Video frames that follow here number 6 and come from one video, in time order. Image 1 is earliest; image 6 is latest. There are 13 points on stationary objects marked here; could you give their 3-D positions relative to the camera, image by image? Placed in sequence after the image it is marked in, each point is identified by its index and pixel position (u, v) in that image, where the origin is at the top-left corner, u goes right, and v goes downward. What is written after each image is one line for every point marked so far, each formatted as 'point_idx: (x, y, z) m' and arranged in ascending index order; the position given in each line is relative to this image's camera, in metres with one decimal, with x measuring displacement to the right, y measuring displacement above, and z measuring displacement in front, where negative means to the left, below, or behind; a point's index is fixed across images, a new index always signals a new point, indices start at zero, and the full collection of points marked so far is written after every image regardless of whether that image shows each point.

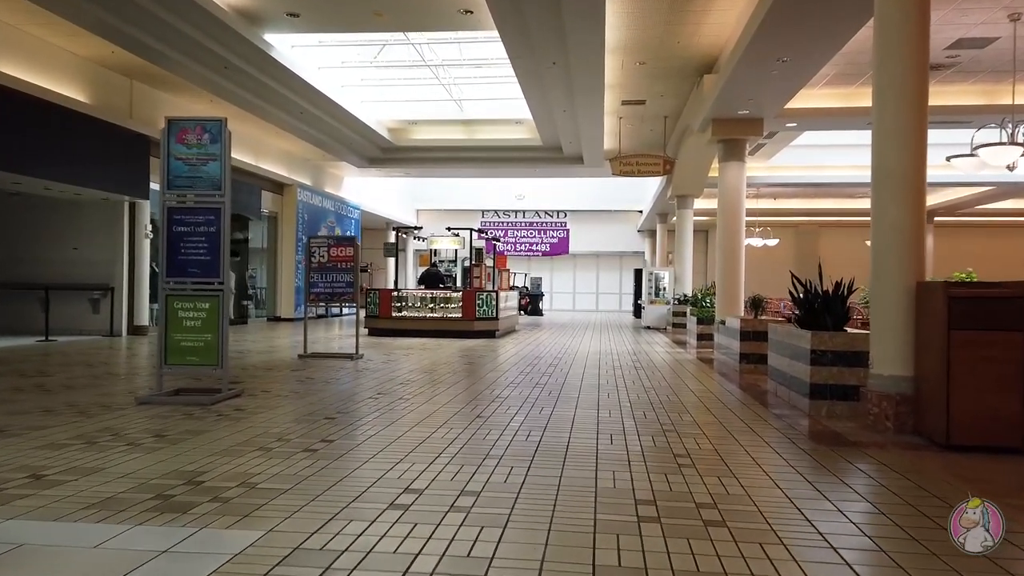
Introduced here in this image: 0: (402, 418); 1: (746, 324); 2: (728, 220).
0: (-0.8, -0.9, +5.5) m
1: (+2.6, -0.4, +8.3) m
2: (+3.4, +1.0, +11.5) m
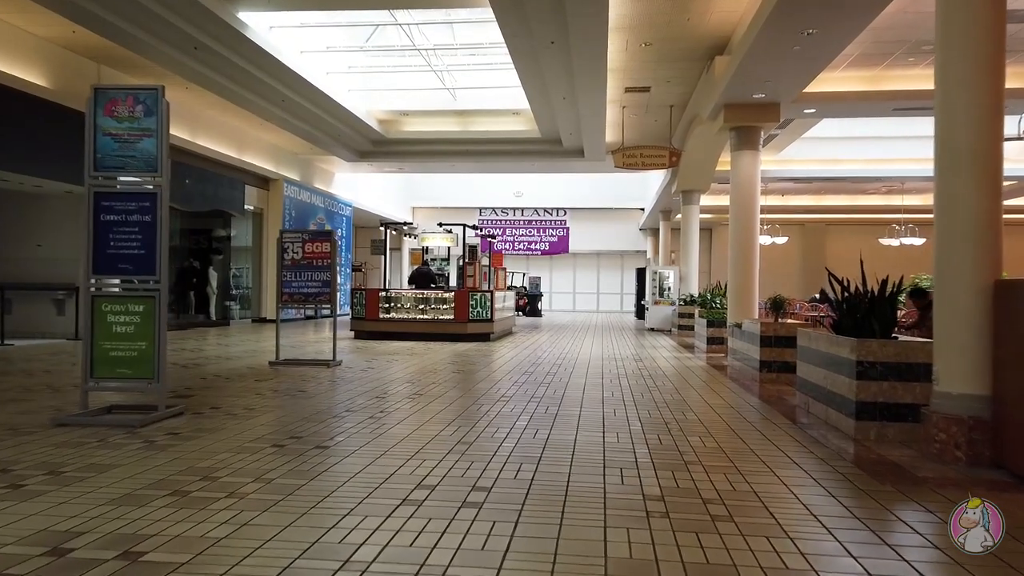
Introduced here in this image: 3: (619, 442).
0: (-0.9, -0.9, +4.6) m
1: (+2.6, -0.4, +7.4) m
2: (+3.3, +1.0, +10.6) m
3: (+0.7, -1.0, +4.7) m
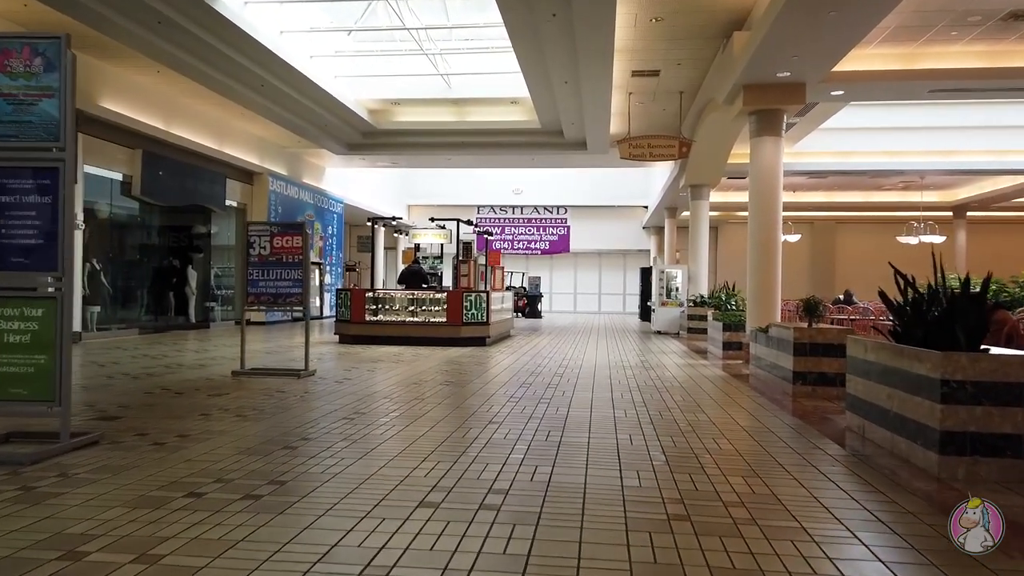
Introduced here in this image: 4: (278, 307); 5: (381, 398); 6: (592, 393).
0: (-0.9, -0.9, +3.7) m
1: (+2.5, -0.4, +6.5) m
2: (+3.3, +1.0, +9.6) m
3: (+0.6, -1.0, +3.7) m
4: (-2.3, -0.2, +7.3) m
5: (-1.2, -1.0, +6.7) m
6: (+0.8, -1.0, +7.5) m
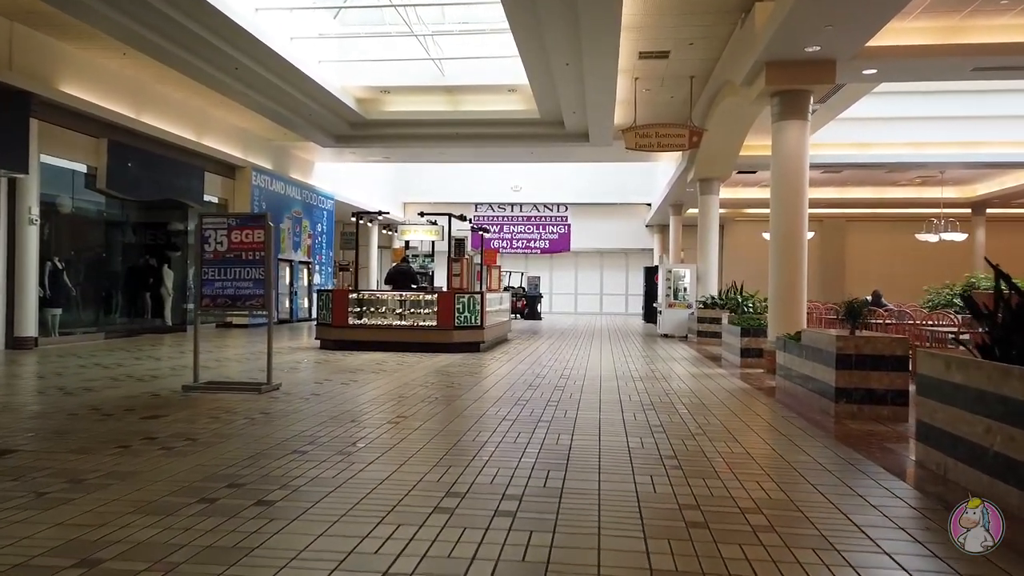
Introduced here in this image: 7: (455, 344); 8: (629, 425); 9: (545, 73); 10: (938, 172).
0: (-1.0, -0.9, +2.7) m
1: (+2.5, -0.4, +5.5) m
2: (+3.2, +1.0, +8.7) m
3: (+0.6, -1.0, +2.8) m
4: (-2.3, -0.2, +6.3) m
5: (-1.2, -1.0, +5.7) m
6: (+0.8, -1.0, +6.6) m
7: (-0.8, -0.8, +10.7) m
8: (+0.9, -1.0, +5.5) m
9: (+0.5, +3.4, +11.8) m
10: (+9.8, +2.7, +17.2) m
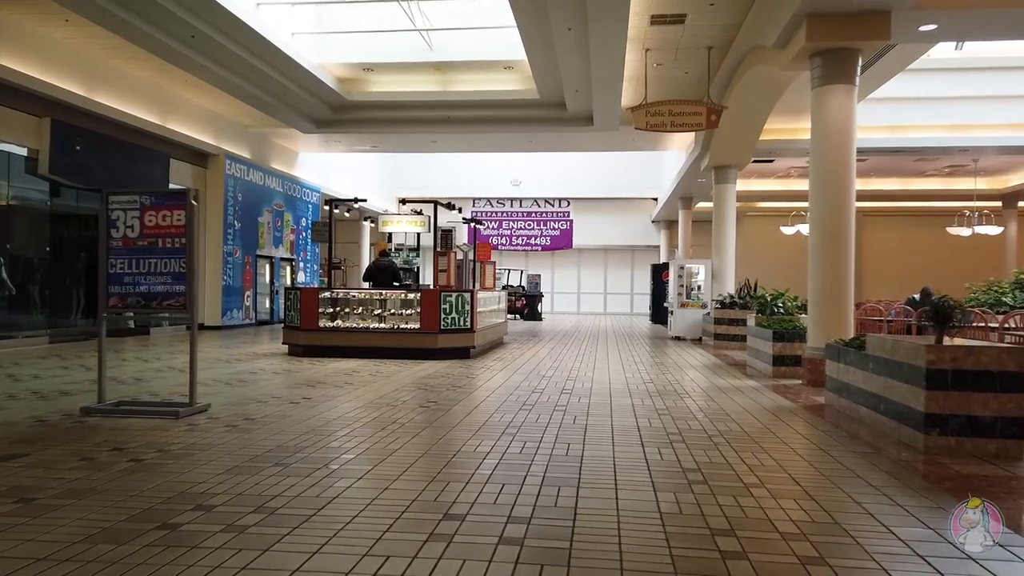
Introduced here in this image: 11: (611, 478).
0: (-1.1, -0.9, +1.4) m
1: (+2.4, -0.4, +4.2) m
2: (+3.1, +1.0, +7.3) m
3: (+0.5, -1.0, +1.5) m
4: (-2.4, -0.2, +5.0) m
5: (-1.3, -0.9, +4.4) m
6: (+0.7, -1.0, +5.2) m
7: (-0.9, -0.8, +9.4) m
8: (+0.8, -1.0, +4.2) m
9: (+0.5, +3.4, +10.5) m
10: (+9.8, +2.7, +15.8) m
11: (+0.5, -1.0, +3.6) m
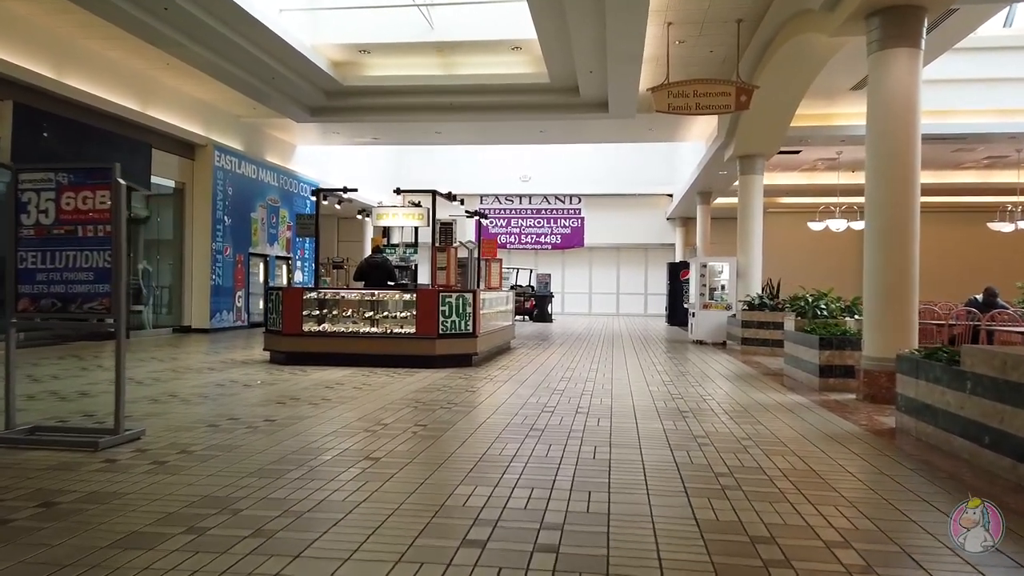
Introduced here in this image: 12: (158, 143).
0: (-1.1, -0.9, +0.4) m
1: (+2.4, -0.4, +3.1) m
2: (+3.2, +1.0, +6.3) m
3: (+0.5, -0.9, +0.5) m
4: (-2.4, -0.2, +4.1) m
5: (-1.3, -0.9, +3.4) m
6: (+0.7, -1.0, +4.2) m
7: (-0.8, -0.8, +8.4) m
8: (+0.8, -1.0, +3.2) m
9: (+0.6, +3.4, +9.5) m
10: (+10.0, +2.7, +14.7) m
11: (+0.5, -1.0, +2.6) m
12: (-6.0, +2.5, +12.7) m
